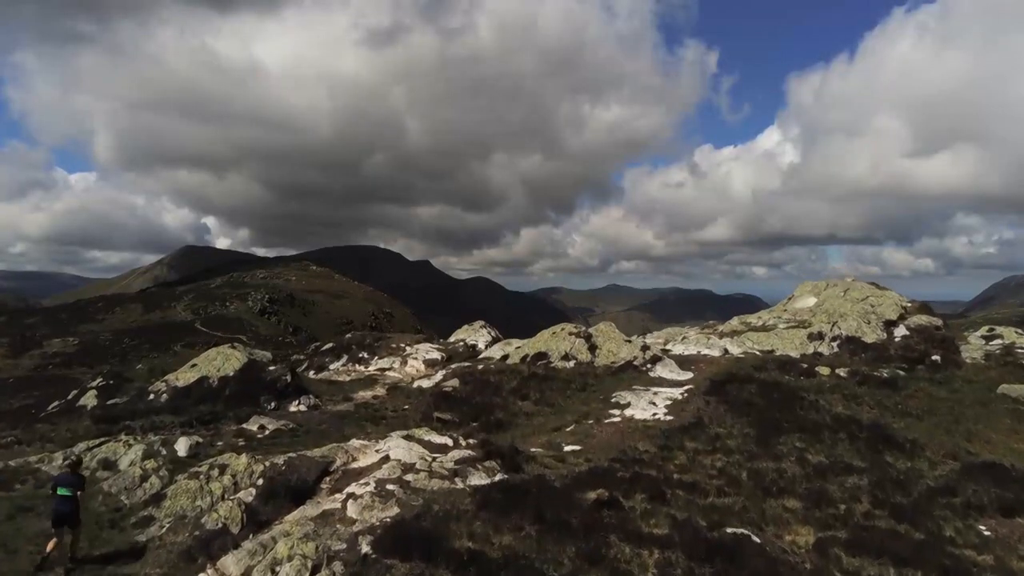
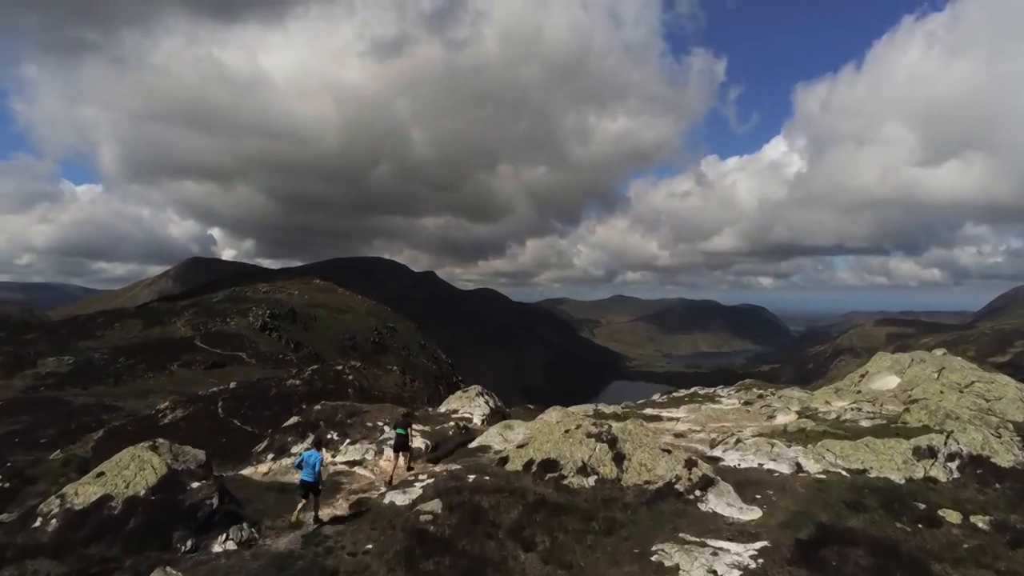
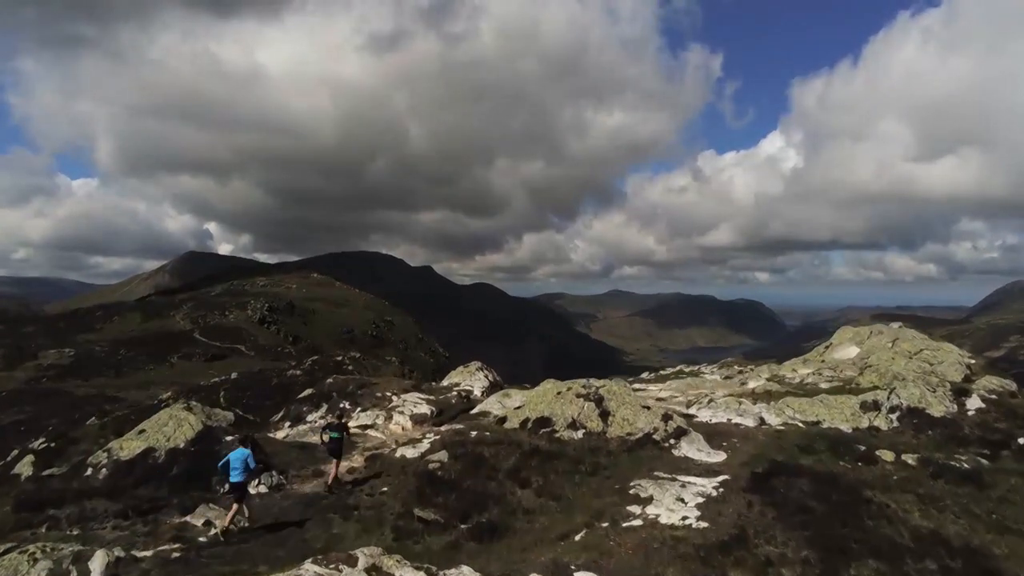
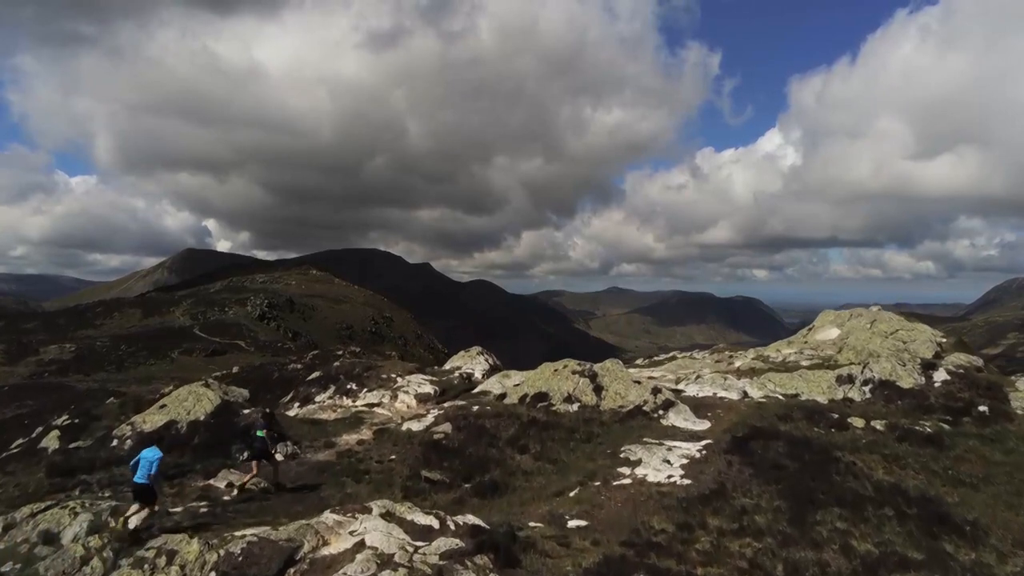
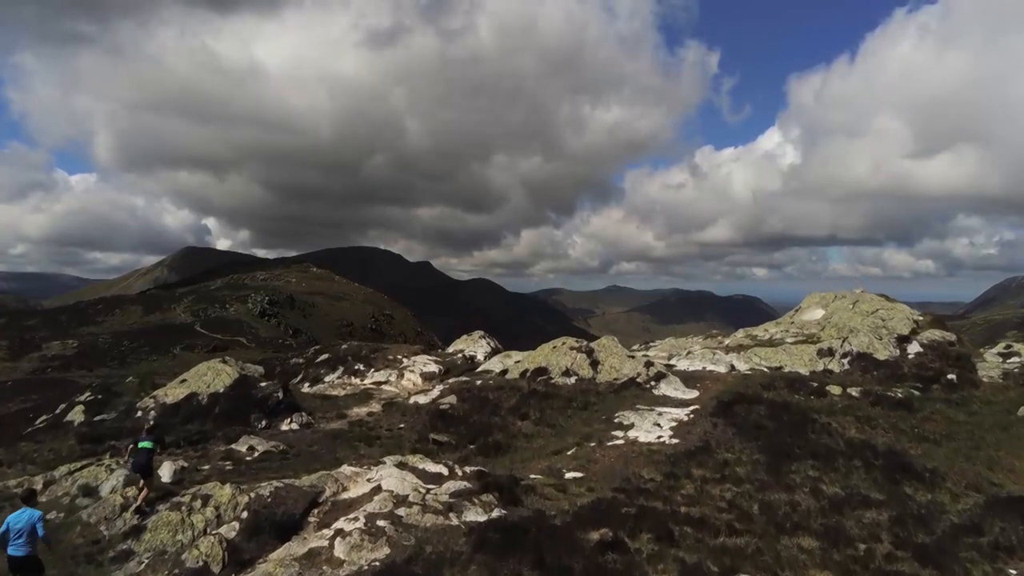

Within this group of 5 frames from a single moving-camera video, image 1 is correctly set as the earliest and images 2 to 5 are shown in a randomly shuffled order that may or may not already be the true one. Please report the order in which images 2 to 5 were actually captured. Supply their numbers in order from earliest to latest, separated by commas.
5, 4, 3, 2
